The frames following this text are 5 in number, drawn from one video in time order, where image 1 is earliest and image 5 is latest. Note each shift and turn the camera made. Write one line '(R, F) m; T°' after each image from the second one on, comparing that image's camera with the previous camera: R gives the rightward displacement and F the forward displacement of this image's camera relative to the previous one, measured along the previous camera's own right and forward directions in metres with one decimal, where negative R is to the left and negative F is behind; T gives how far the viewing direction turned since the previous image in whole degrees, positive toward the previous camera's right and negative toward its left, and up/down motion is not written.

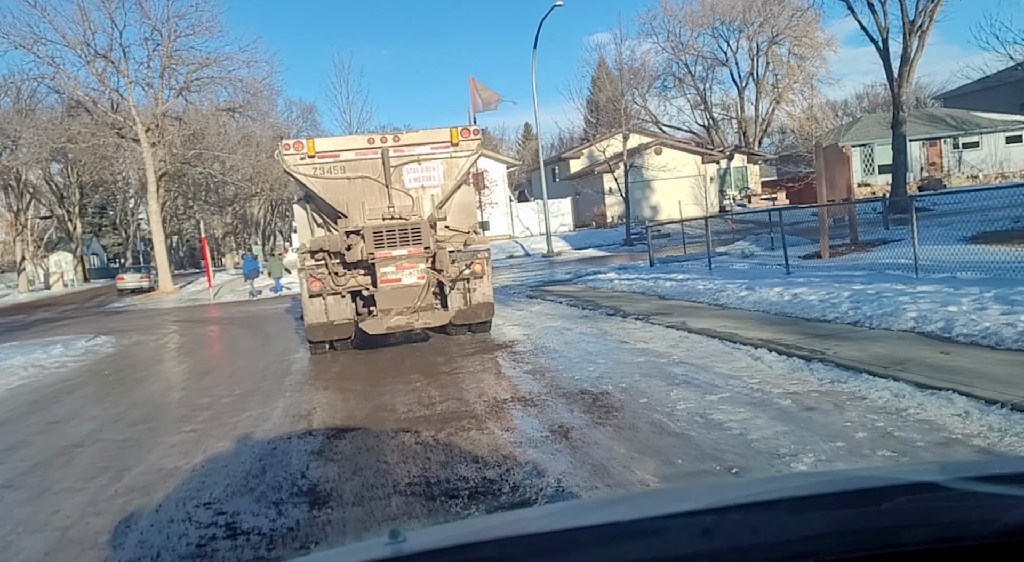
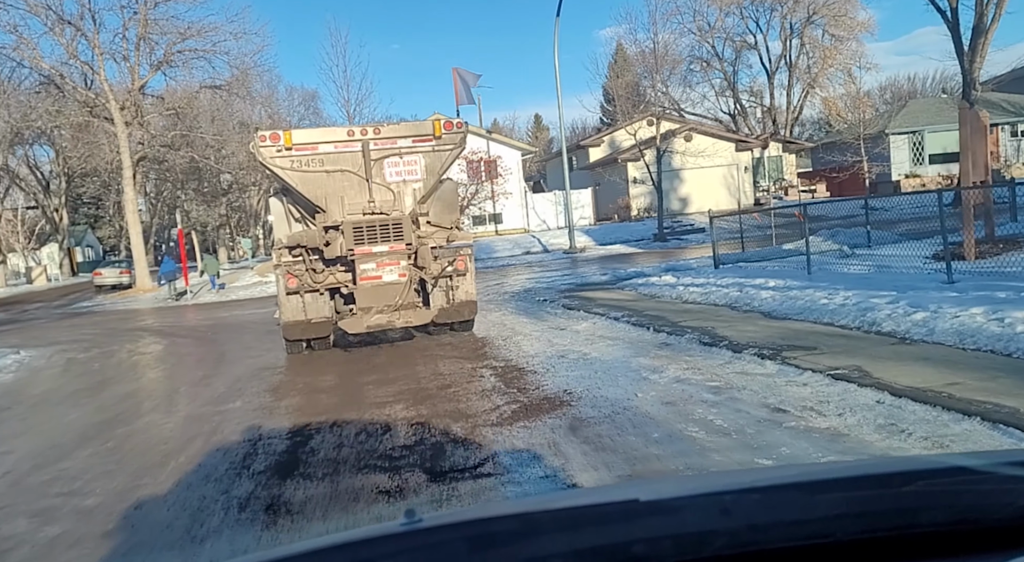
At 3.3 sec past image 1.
(-0.3, +2.5) m; -1°
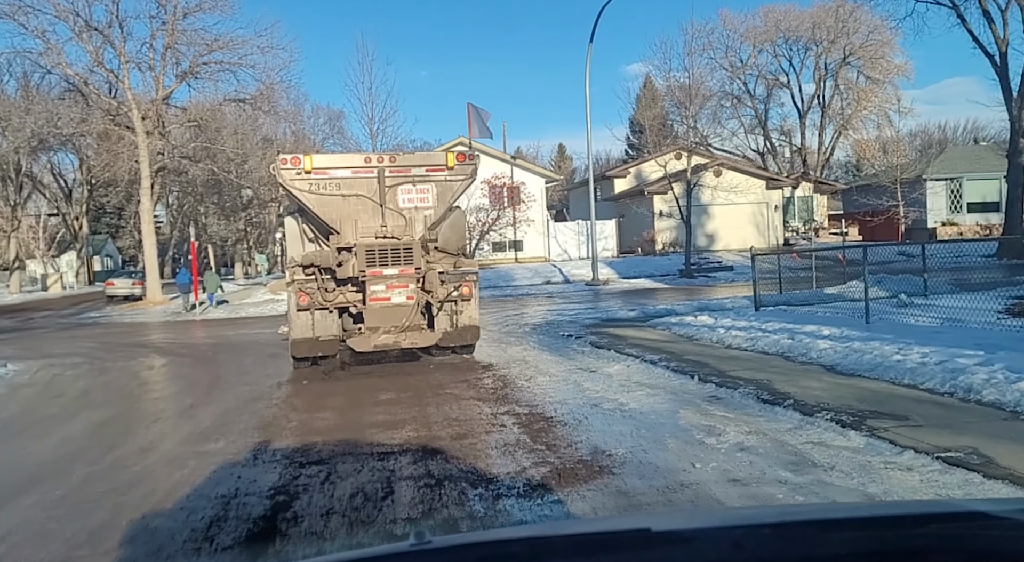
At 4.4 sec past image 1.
(-0.1, +0.7) m; -2°
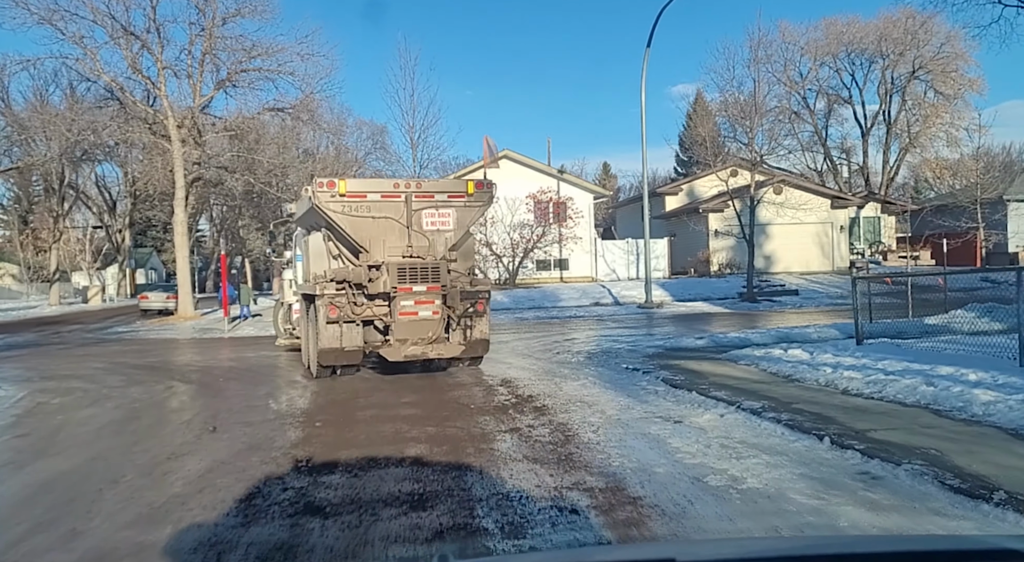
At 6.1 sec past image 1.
(-0.2, +1.2) m; -4°
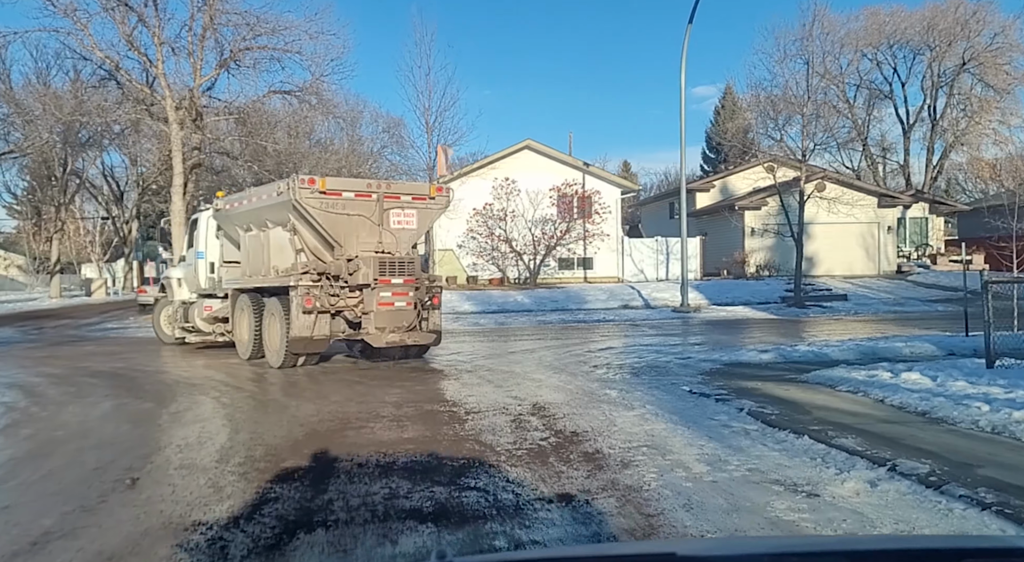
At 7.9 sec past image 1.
(-0.2, +1.5) m; -1°
